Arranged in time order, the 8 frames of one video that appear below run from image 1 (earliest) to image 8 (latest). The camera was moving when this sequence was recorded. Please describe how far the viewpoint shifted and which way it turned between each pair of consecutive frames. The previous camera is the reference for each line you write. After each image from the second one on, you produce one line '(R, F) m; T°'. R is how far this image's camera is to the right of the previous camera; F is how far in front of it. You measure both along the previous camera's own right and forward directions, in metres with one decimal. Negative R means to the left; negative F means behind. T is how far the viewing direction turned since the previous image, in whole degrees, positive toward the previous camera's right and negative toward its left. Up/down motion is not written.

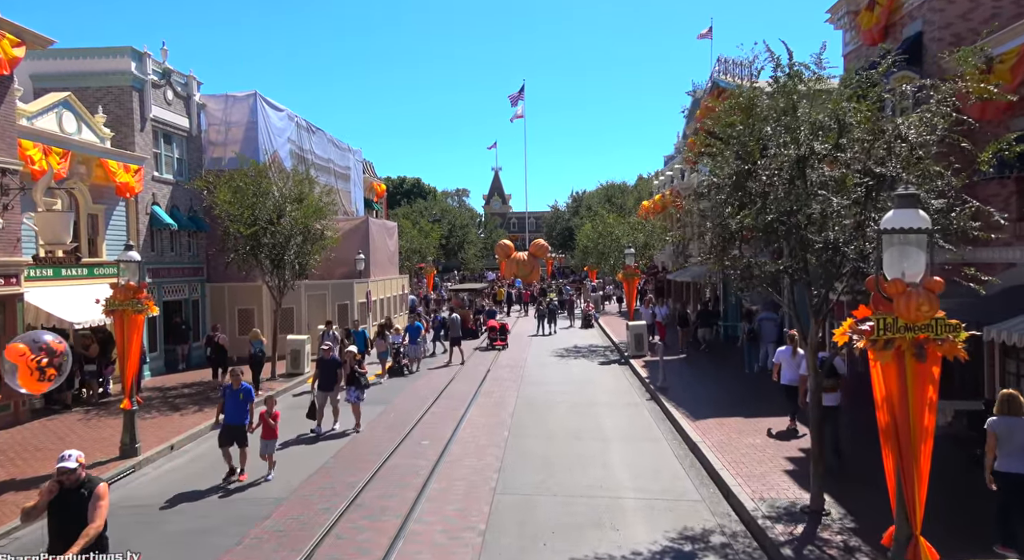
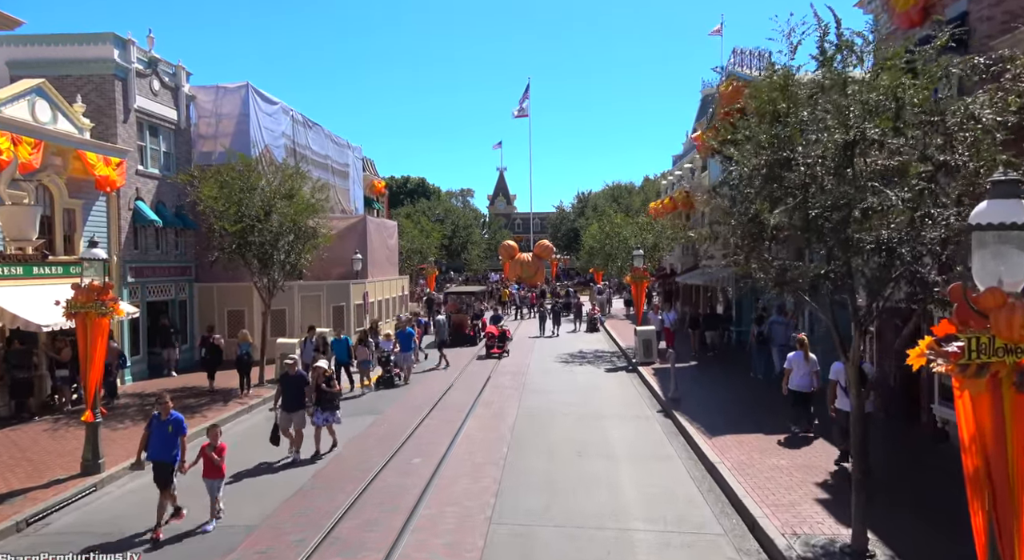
(+0.1, +0.9) m; 0°
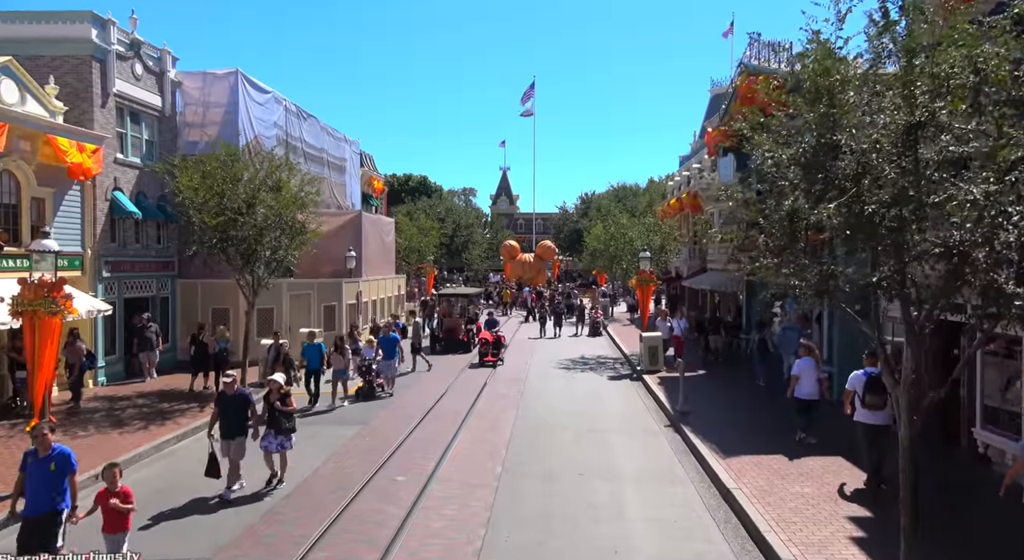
(+0.1, +1.0) m; 0°
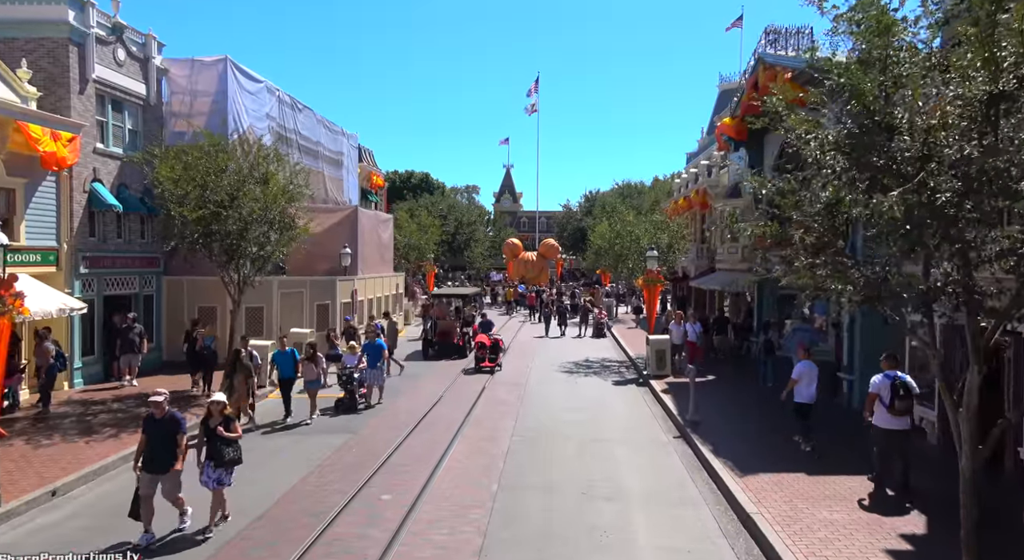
(+0.1, +0.8) m; 0°
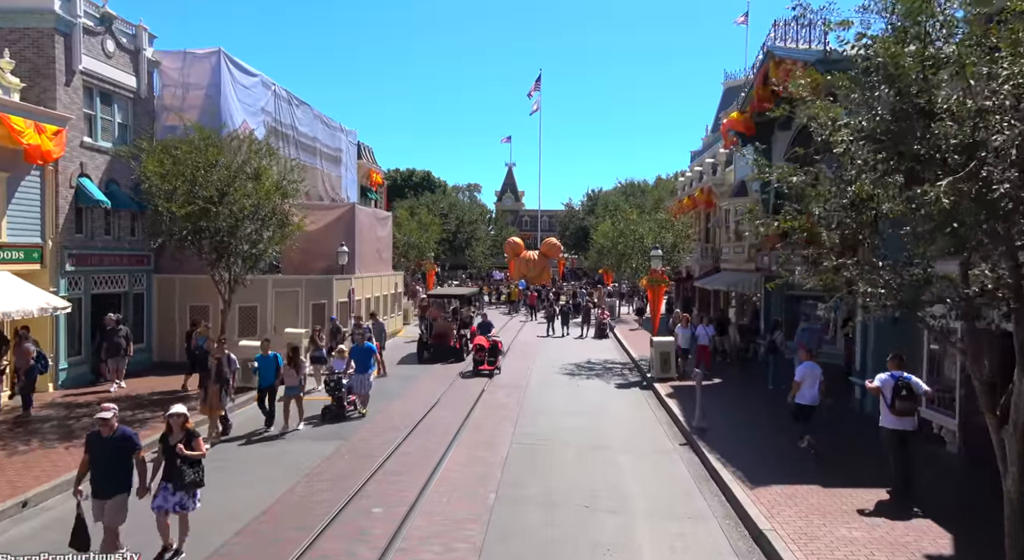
(0.0, +0.5) m; 0°
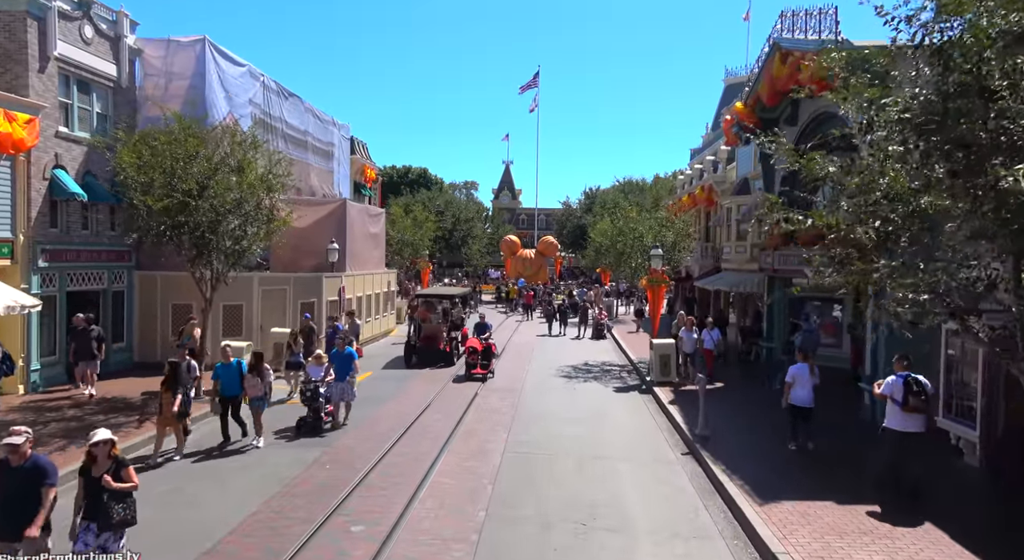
(0.0, +0.6) m; 0°
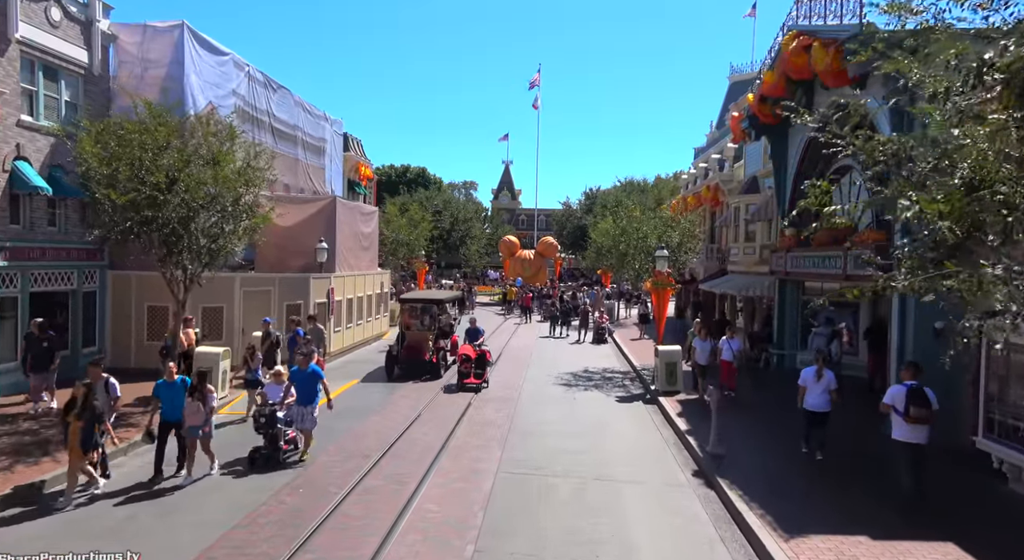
(+0.1, +0.9) m; 0°
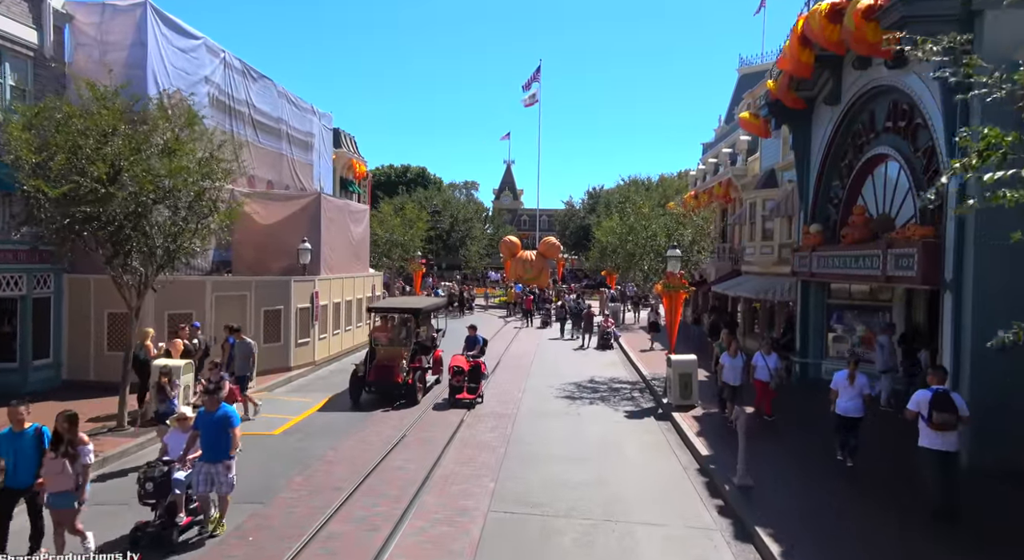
(+0.1, +1.4) m; 0°
